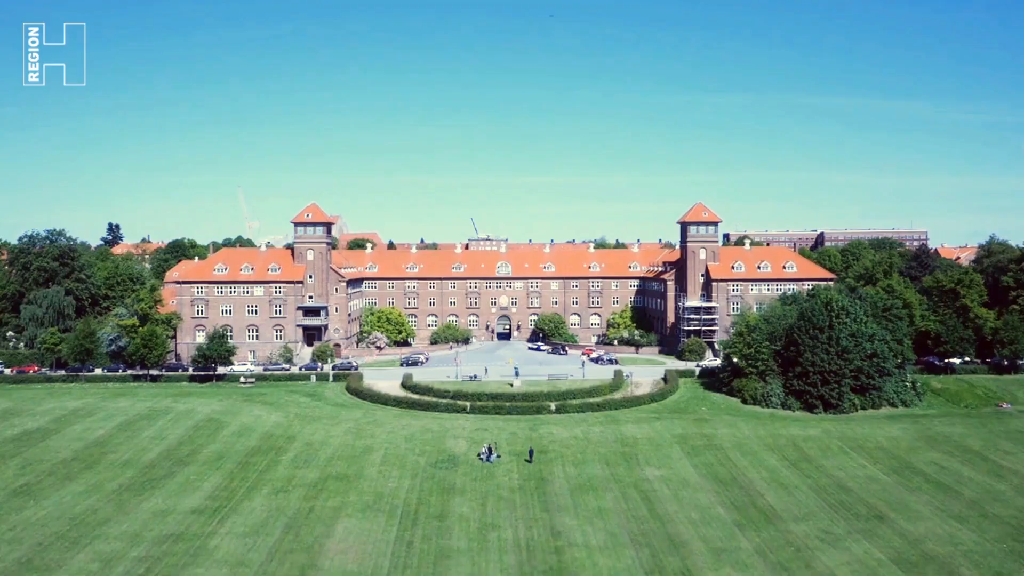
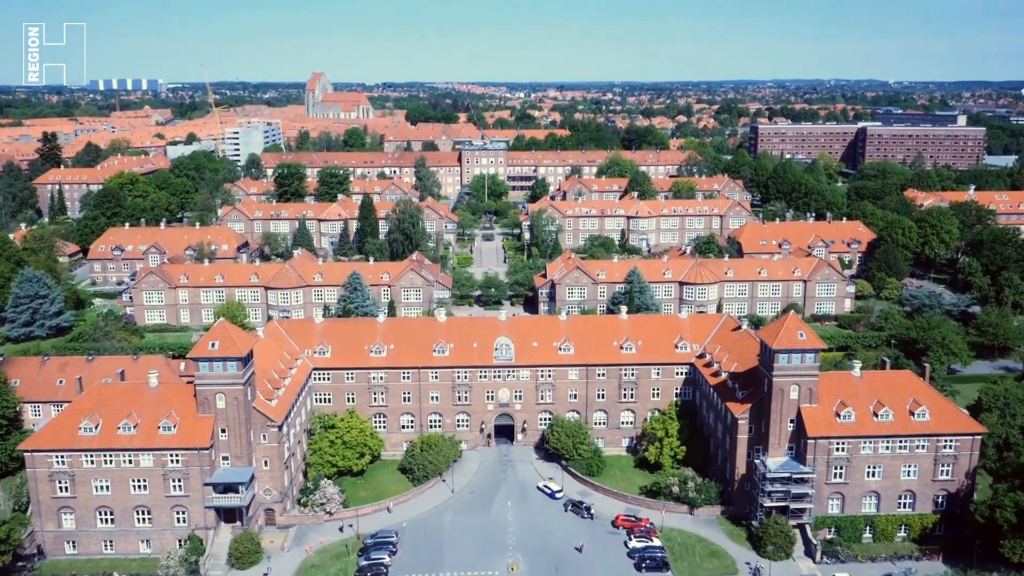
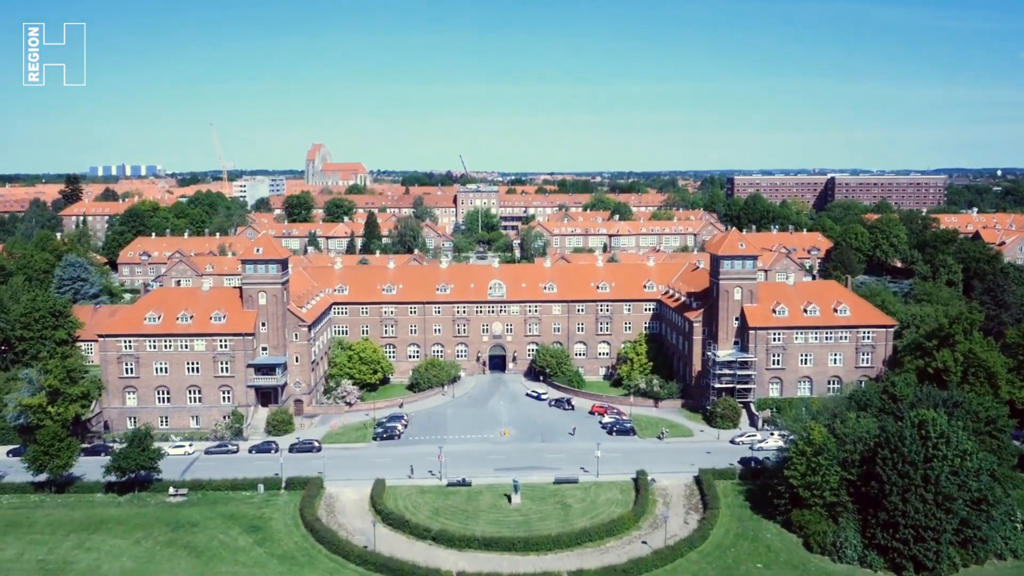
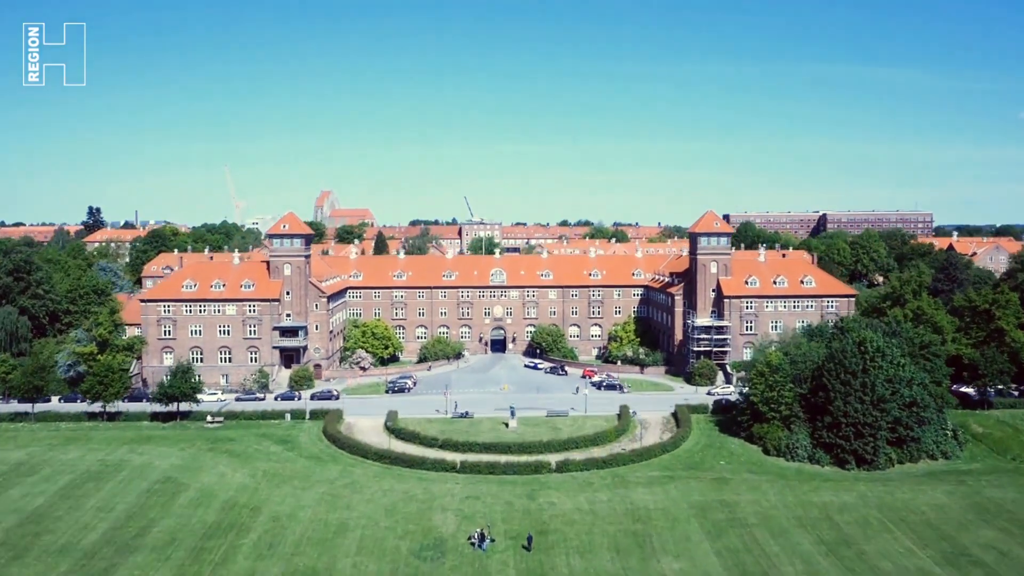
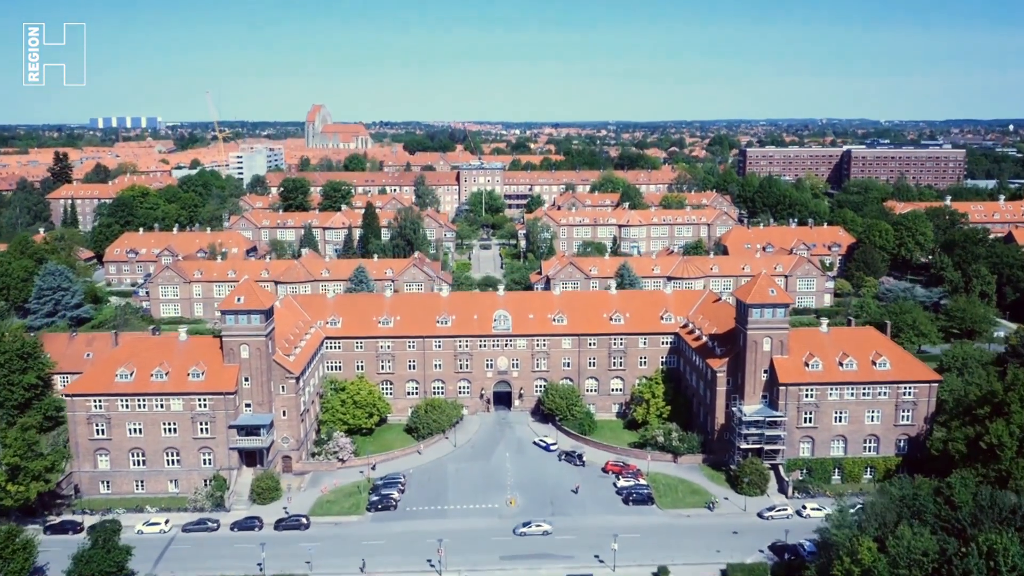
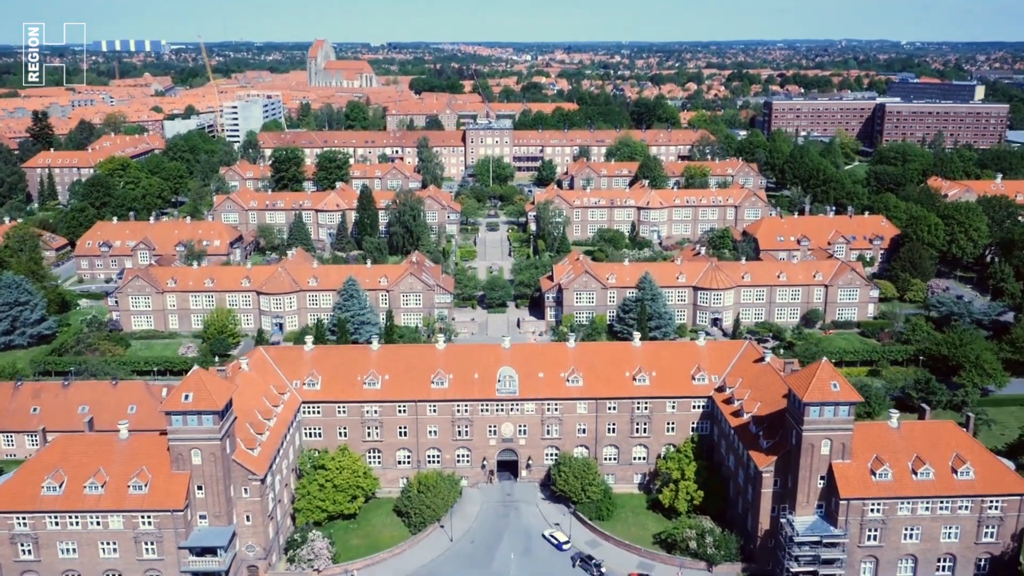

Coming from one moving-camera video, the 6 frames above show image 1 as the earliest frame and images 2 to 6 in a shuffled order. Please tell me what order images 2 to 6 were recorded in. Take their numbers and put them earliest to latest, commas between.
4, 3, 5, 2, 6
